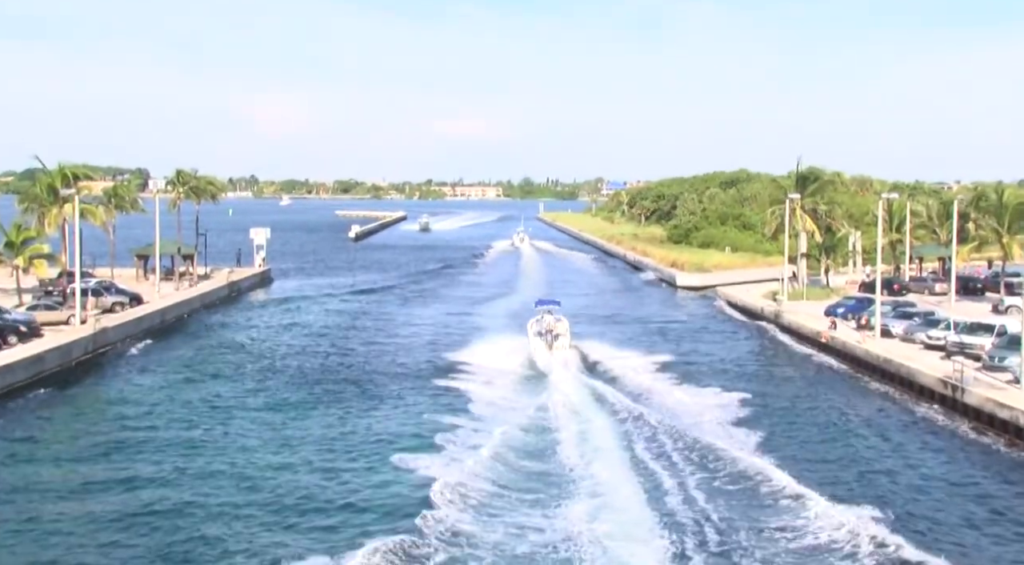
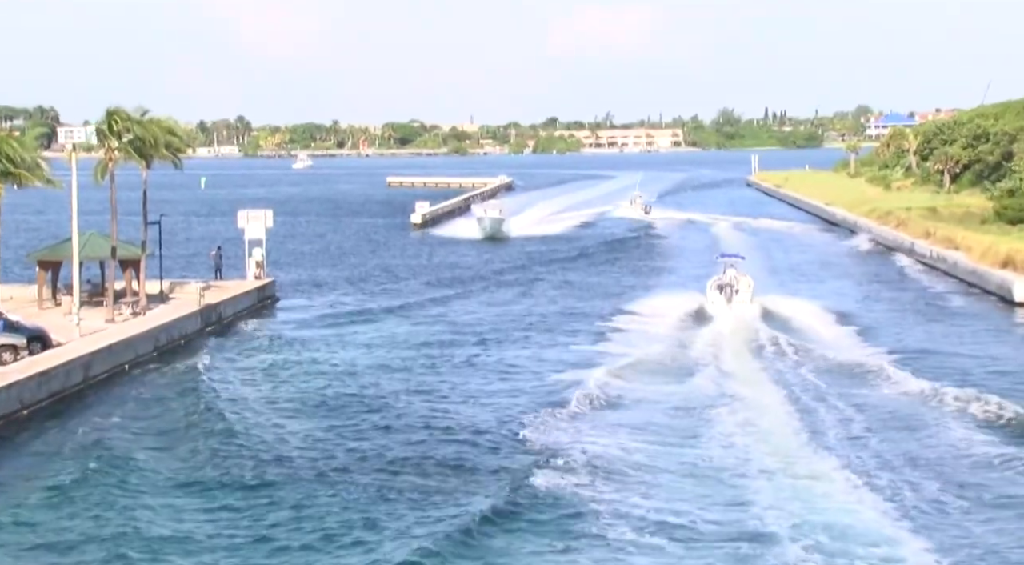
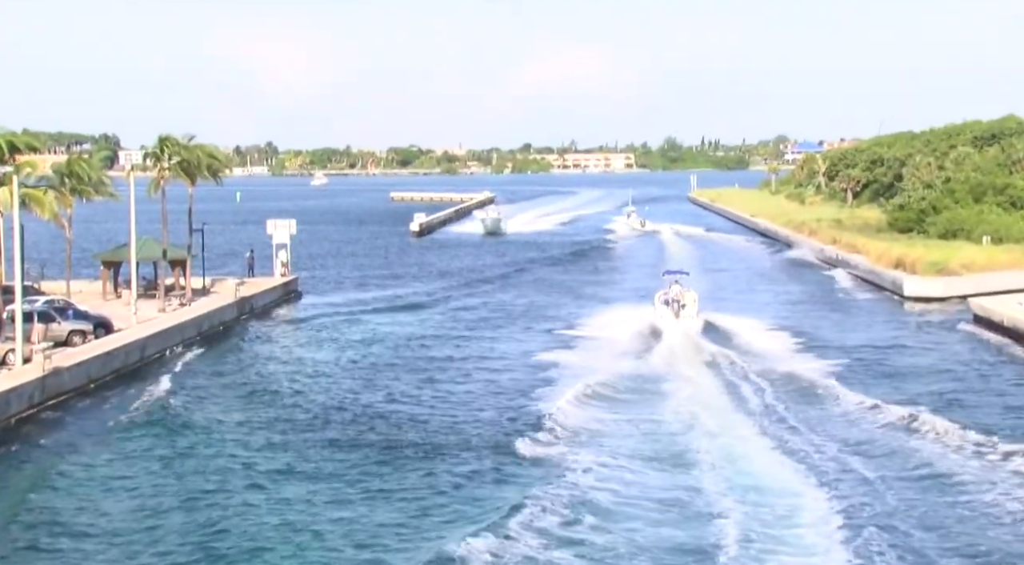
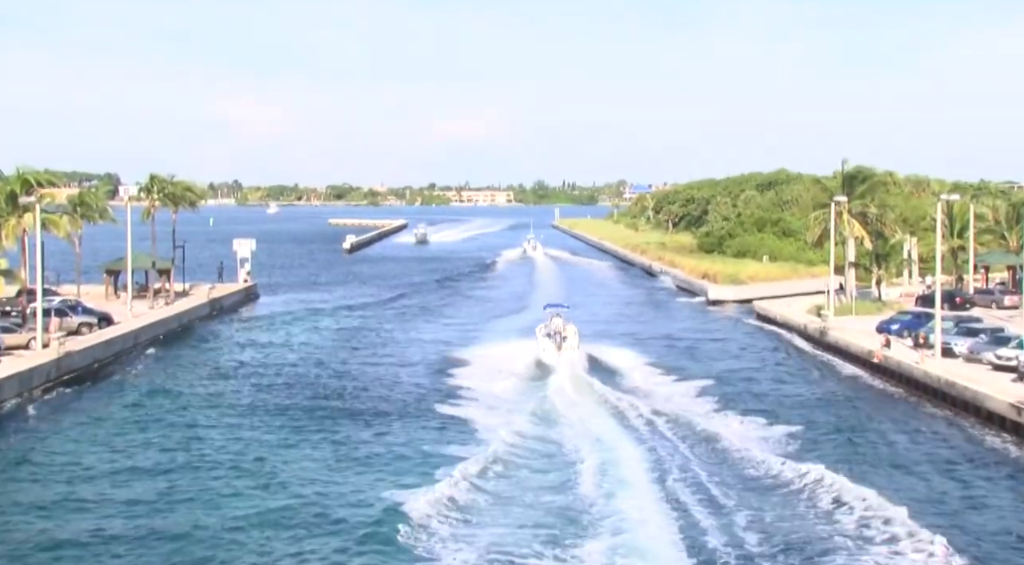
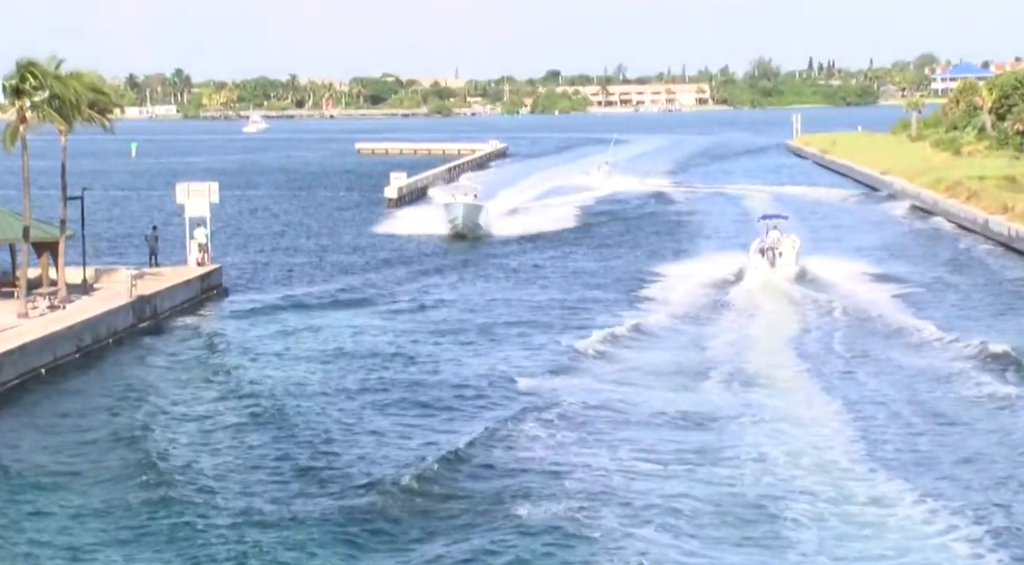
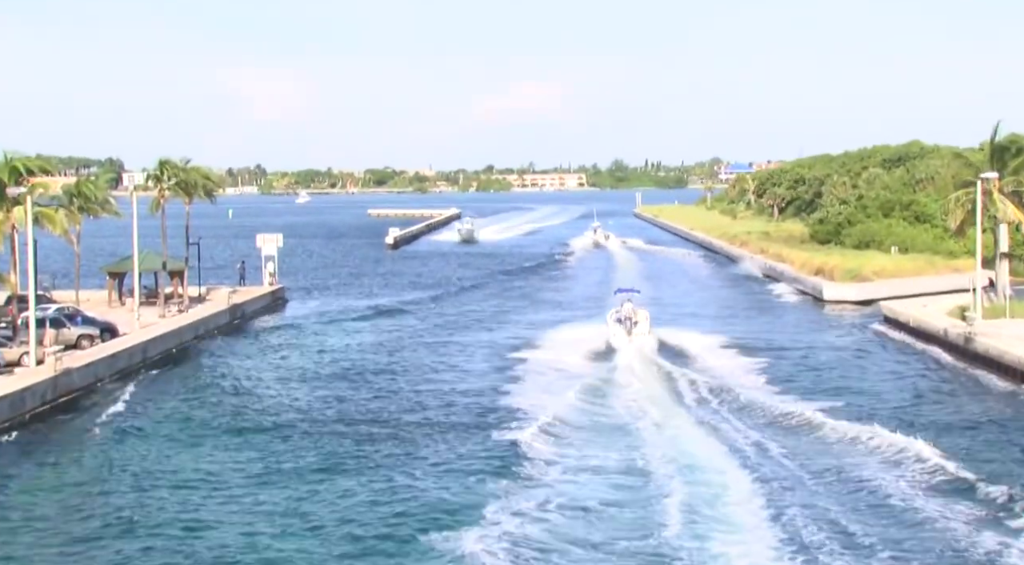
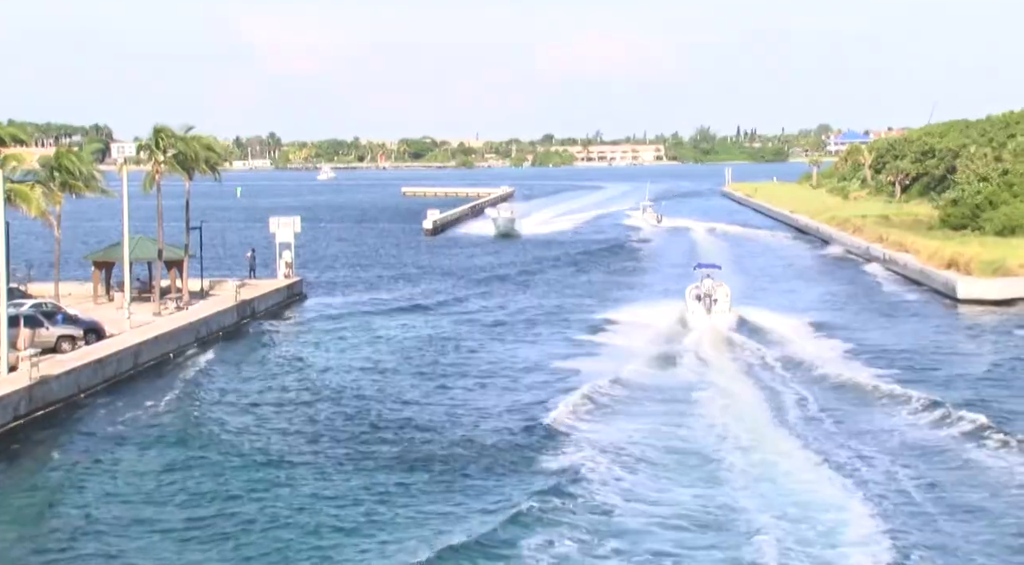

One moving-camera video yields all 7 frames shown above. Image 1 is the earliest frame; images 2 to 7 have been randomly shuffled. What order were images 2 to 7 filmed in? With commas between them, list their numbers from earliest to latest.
4, 6, 3, 7, 2, 5
